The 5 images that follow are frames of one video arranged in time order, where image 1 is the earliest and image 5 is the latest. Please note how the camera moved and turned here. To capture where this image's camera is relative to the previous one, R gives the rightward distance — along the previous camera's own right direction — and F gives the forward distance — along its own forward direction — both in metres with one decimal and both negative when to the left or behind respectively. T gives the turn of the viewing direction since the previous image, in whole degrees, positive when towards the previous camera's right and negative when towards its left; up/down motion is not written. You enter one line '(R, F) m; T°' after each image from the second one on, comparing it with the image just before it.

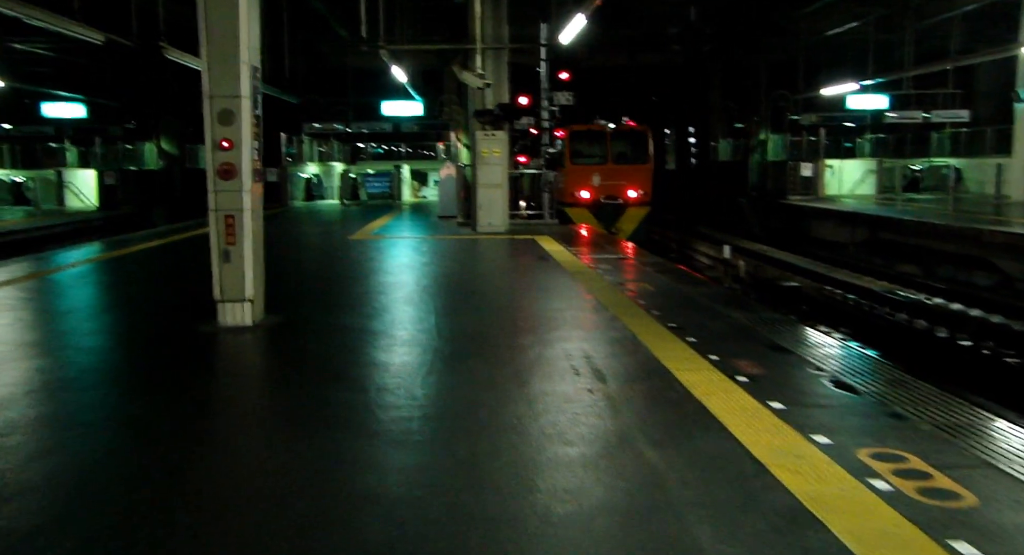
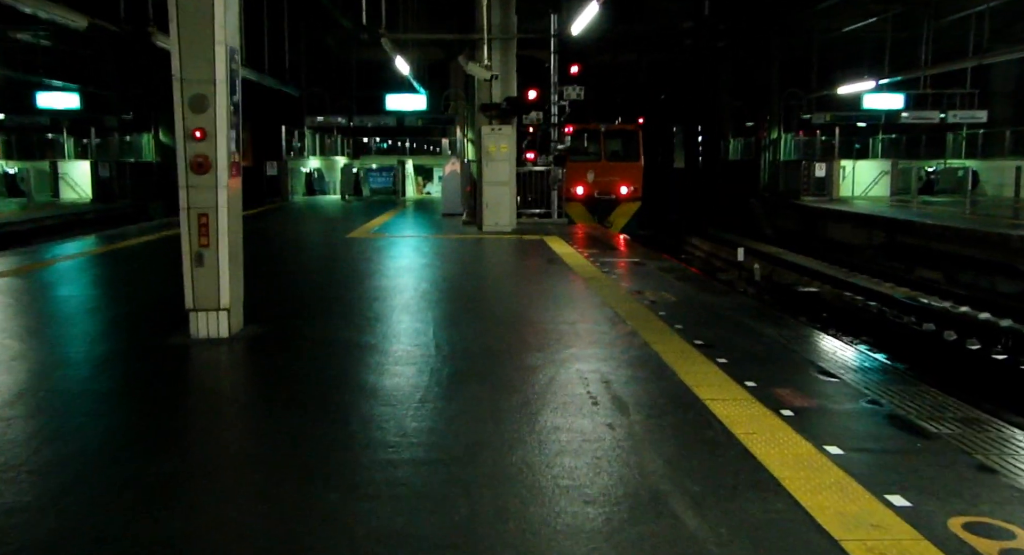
(0.0, +0.7) m; 0°
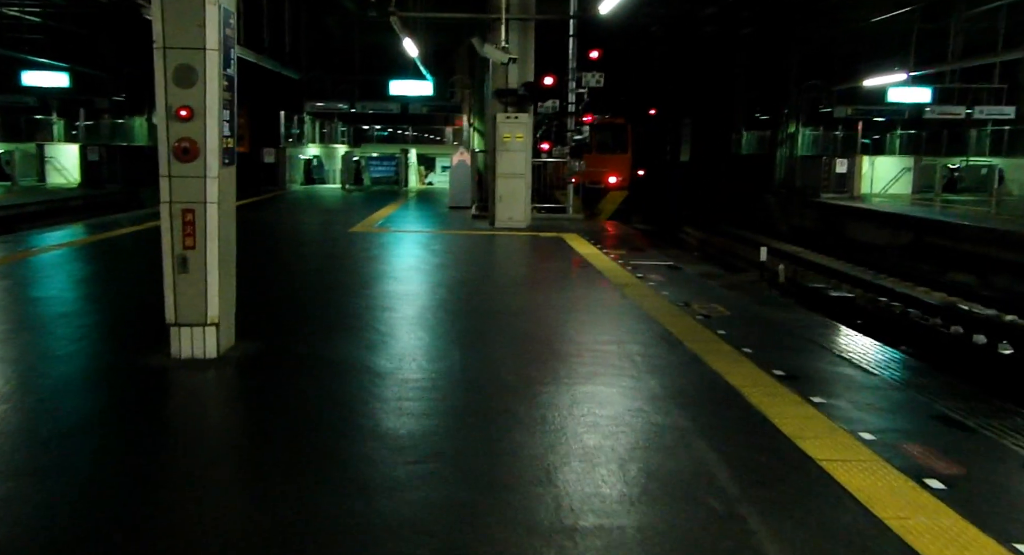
(-0.3, +1.1) m; 0°
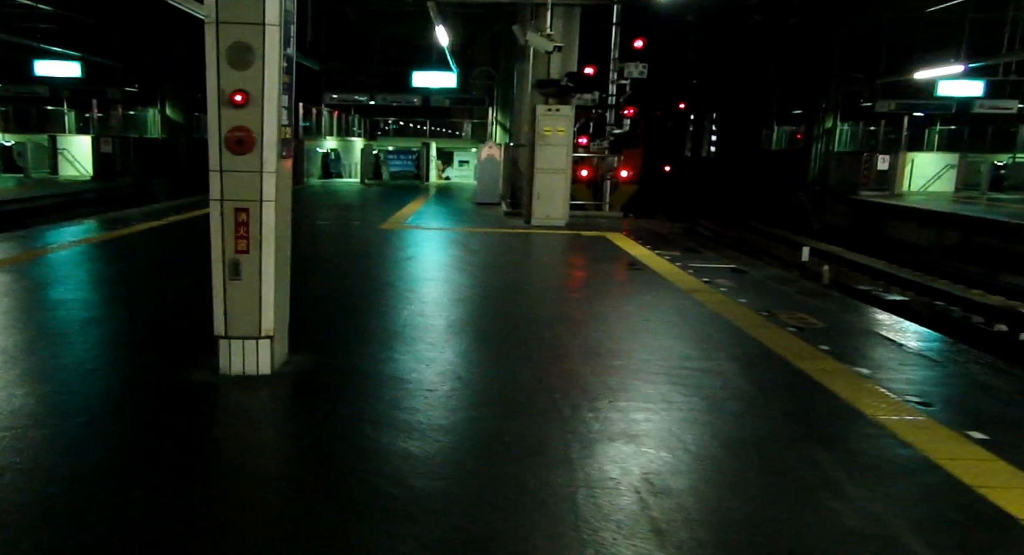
(-0.5, +0.7) m; 0°
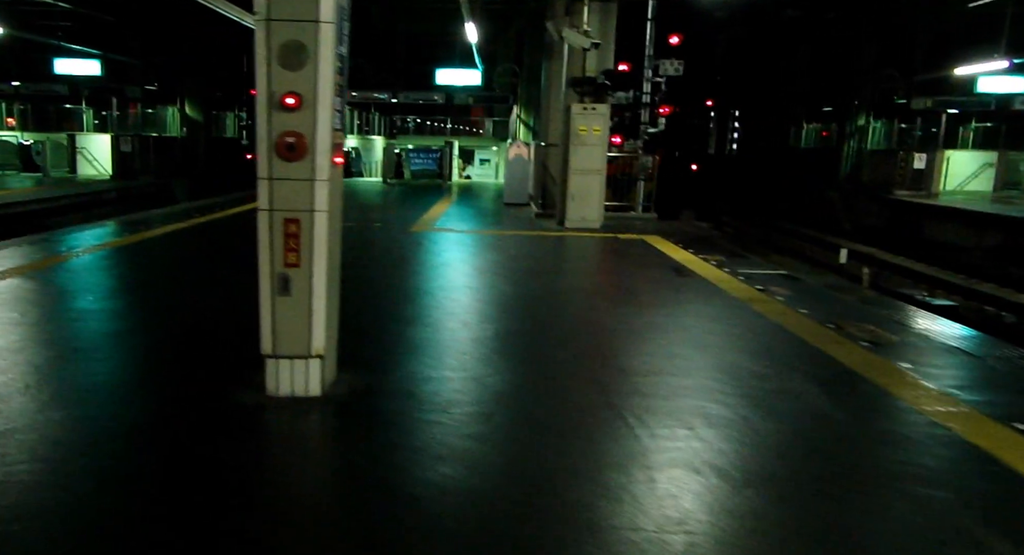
(-0.3, +0.4) m; -1°
